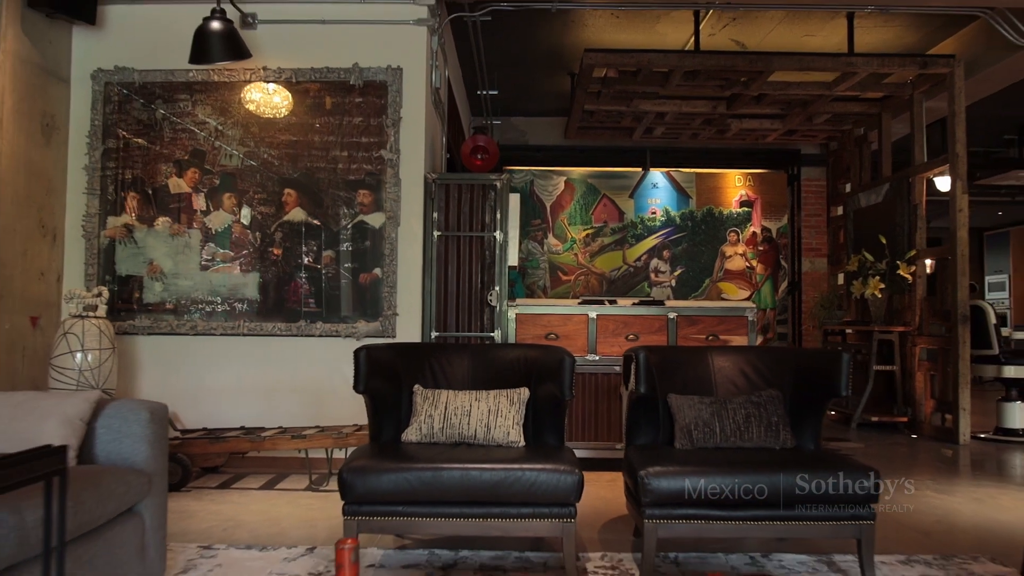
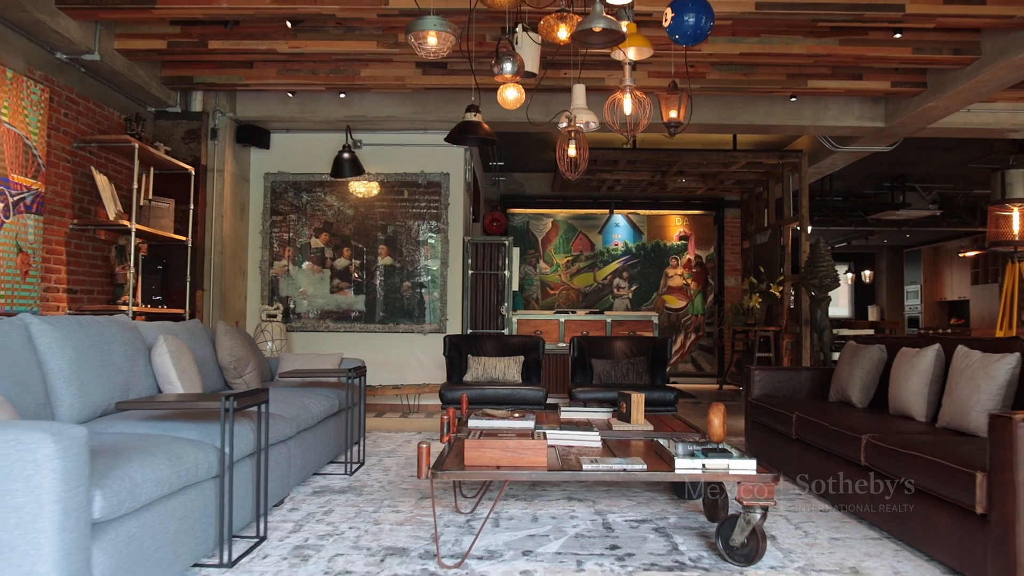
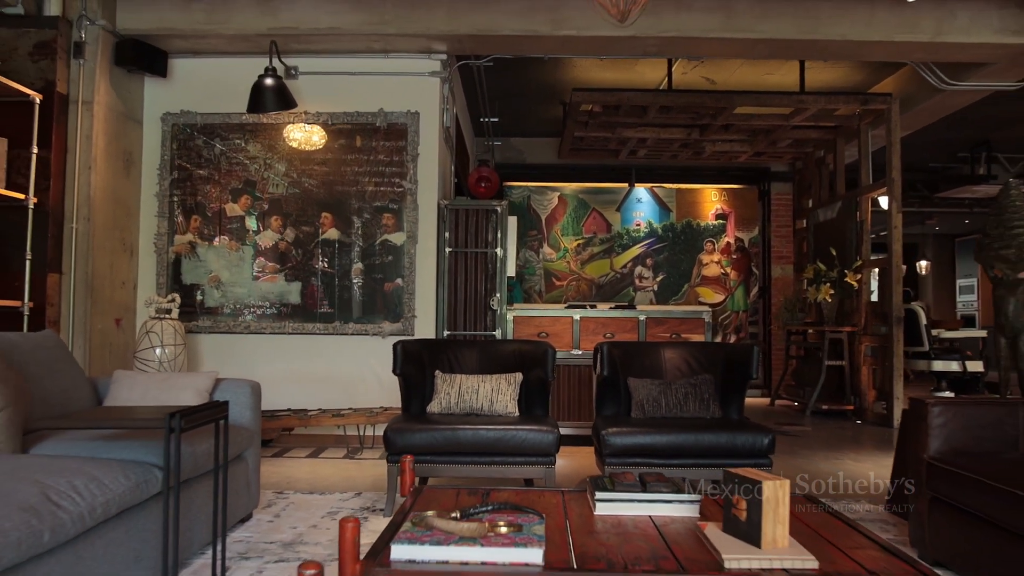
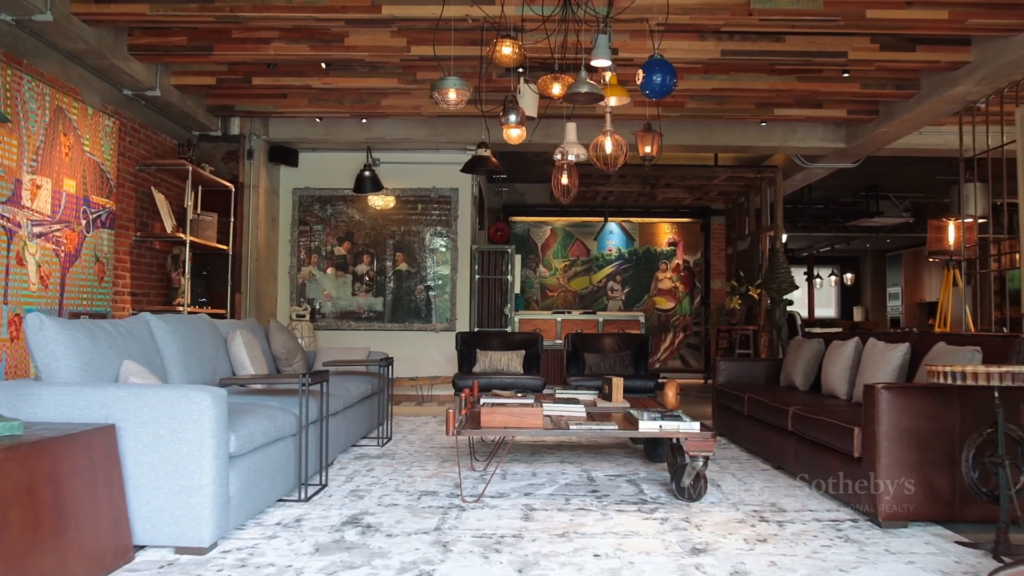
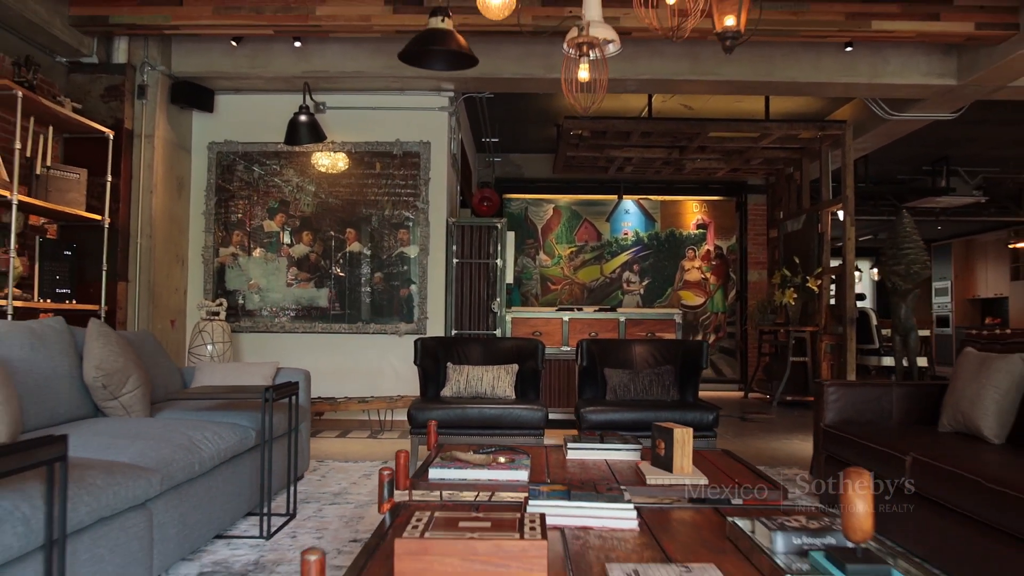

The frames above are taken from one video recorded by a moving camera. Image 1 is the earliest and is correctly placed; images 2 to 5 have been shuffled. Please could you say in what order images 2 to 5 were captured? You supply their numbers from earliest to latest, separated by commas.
3, 5, 2, 4
